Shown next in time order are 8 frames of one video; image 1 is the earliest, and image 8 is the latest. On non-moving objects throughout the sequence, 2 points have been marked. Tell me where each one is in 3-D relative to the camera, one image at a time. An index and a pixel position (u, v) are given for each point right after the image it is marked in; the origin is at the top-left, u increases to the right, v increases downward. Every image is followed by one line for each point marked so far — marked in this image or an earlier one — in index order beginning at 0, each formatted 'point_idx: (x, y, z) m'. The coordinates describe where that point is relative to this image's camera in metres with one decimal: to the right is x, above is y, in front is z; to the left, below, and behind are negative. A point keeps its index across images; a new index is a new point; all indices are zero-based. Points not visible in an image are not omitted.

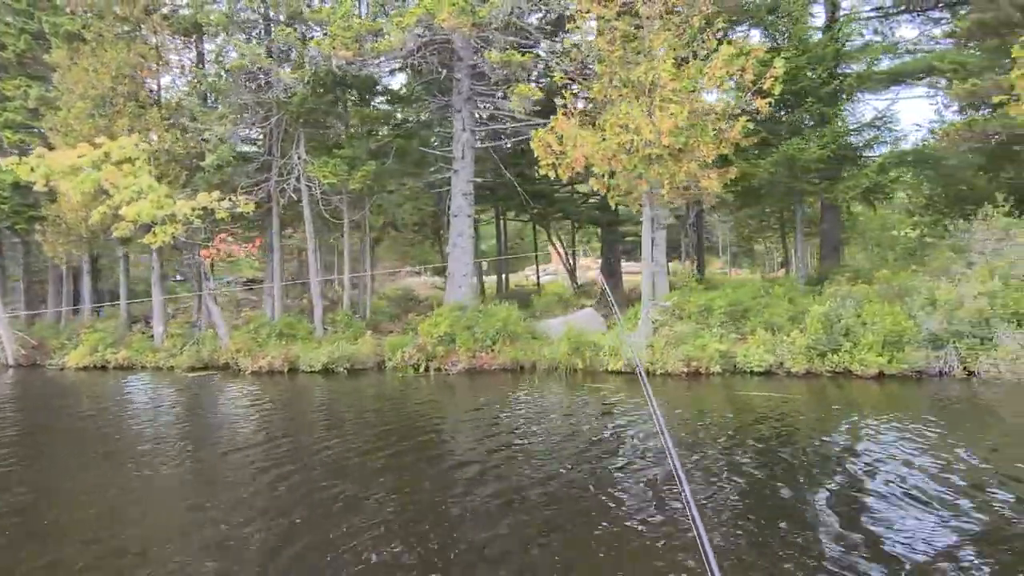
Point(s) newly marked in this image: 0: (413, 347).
0: (-1.8, -1.1, +15.5) m
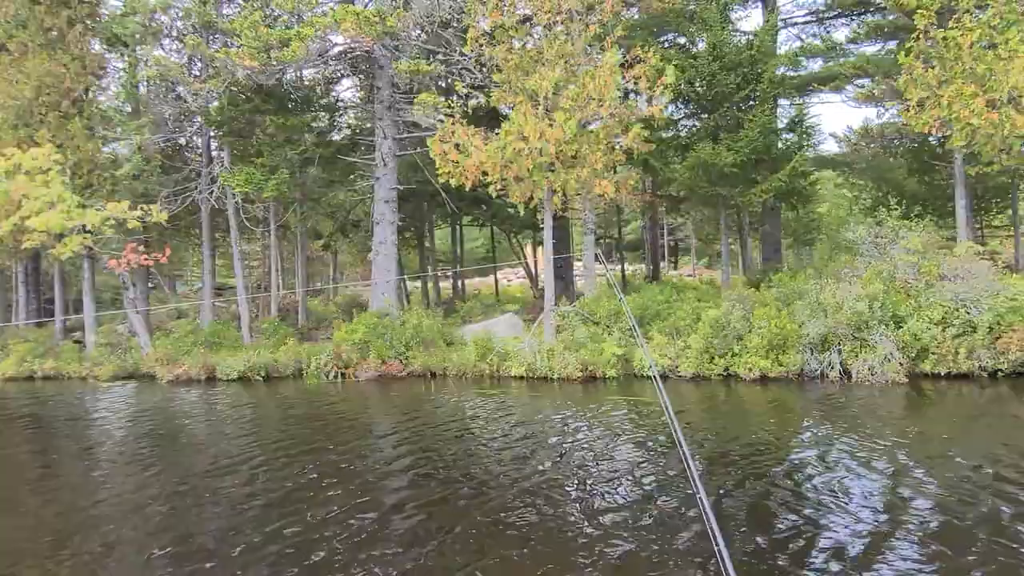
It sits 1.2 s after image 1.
0: (-3.5, -1.3, +15.6) m
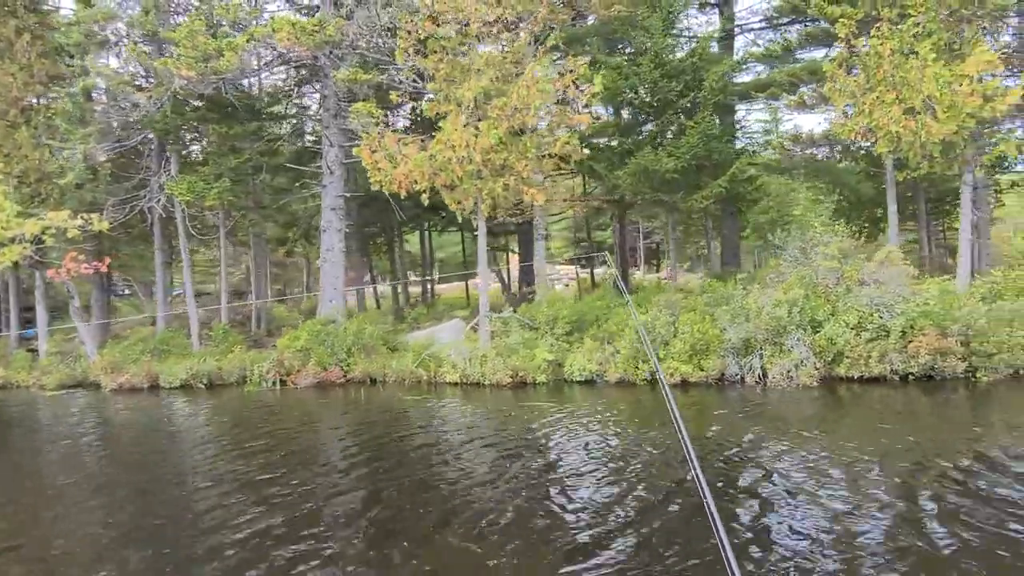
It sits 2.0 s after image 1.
0: (-4.6, -1.4, +15.7) m
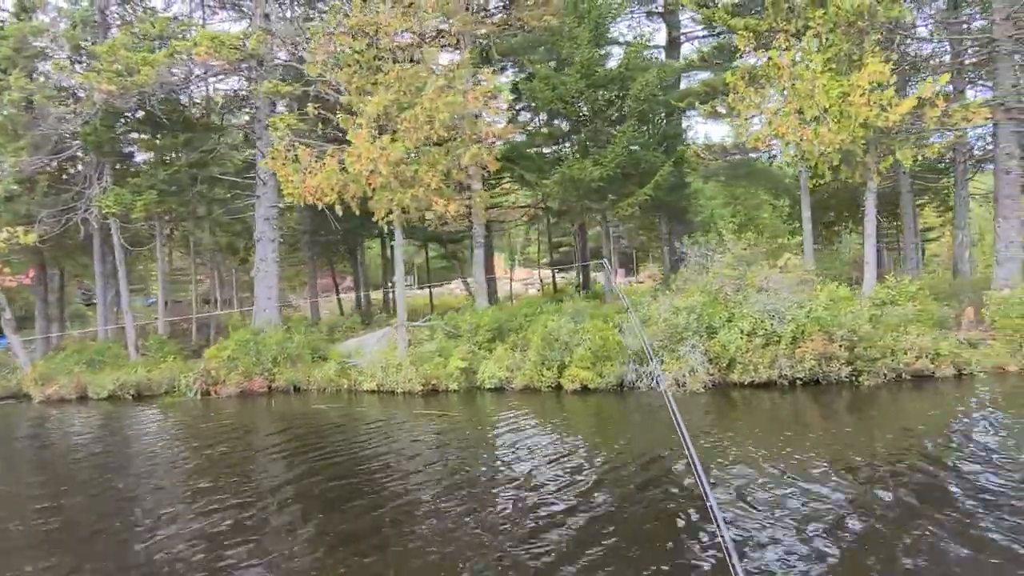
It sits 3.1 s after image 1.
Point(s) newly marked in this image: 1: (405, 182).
0: (-6.0, -1.6, +15.8) m
1: (-1.8, +1.7, +13.5) m
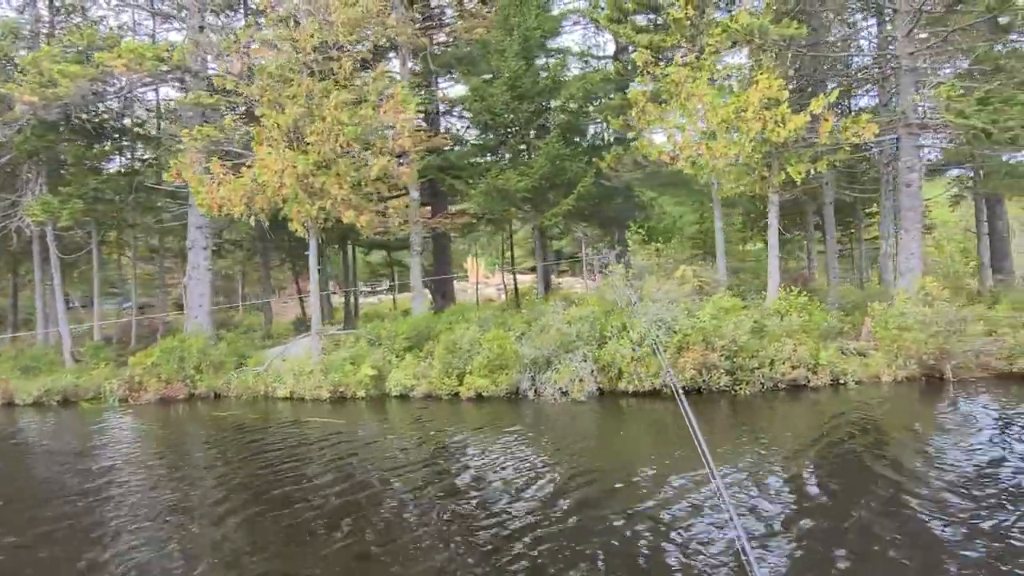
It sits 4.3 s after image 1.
0: (-7.6, -1.8, +16.1) m
1: (-3.3, +1.6, +13.8) m
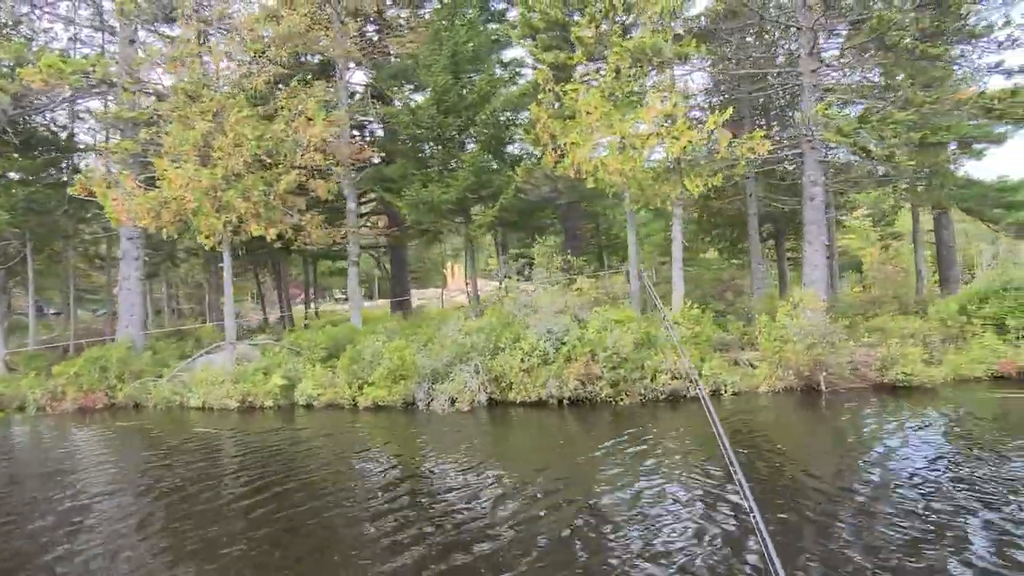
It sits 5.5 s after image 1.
0: (-9.2, -2.0, +16.3) m
1: (-4.9, +1.4, +14.0) m
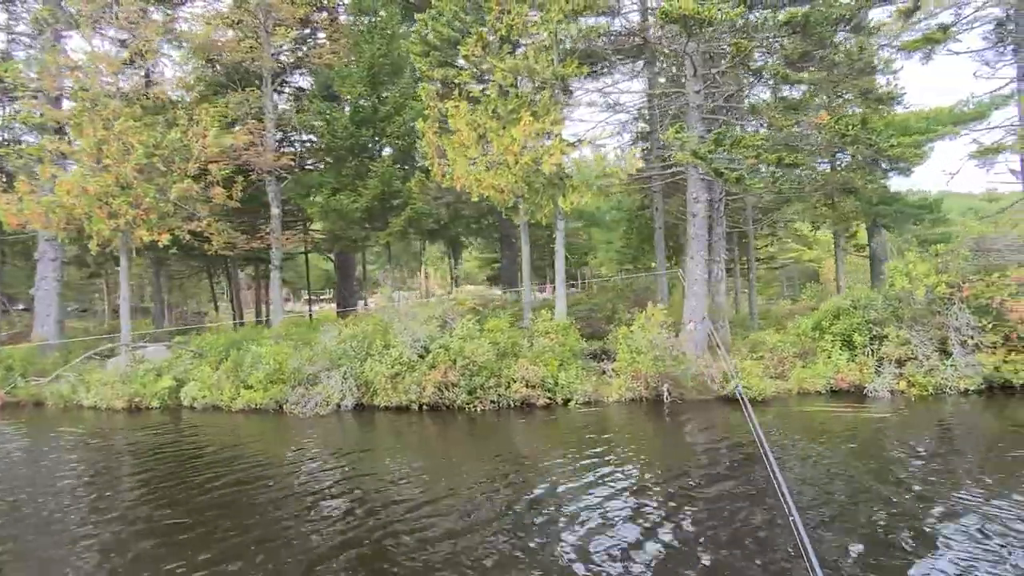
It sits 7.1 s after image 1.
0: (-11.4, -2.0, +16.7) m
1: (-7.0, +1.3, +14.5) m
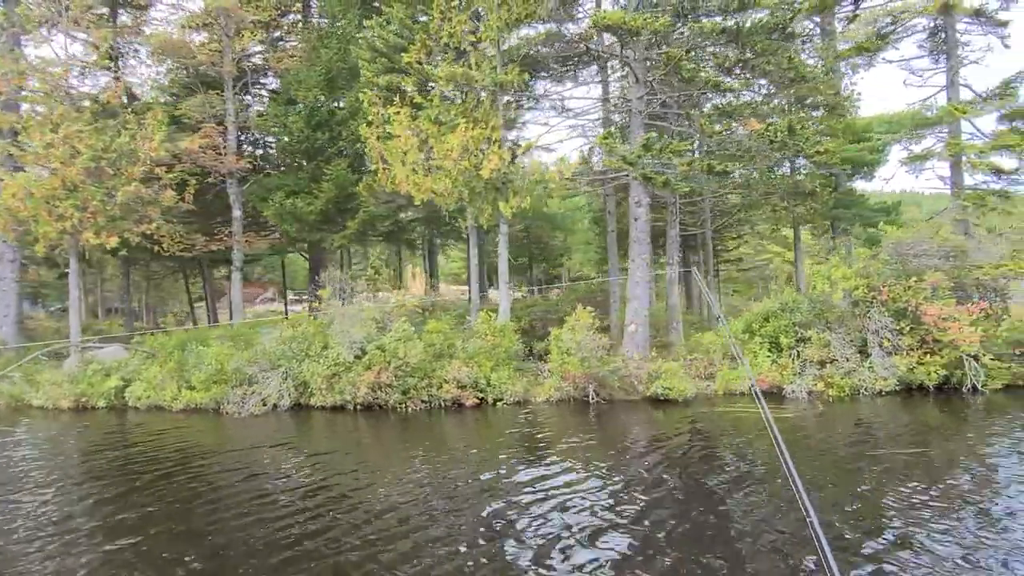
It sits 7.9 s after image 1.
0: (-12.4, -2.0, +16.9) m
1: (-8.0, +1.3, +14.7) m
